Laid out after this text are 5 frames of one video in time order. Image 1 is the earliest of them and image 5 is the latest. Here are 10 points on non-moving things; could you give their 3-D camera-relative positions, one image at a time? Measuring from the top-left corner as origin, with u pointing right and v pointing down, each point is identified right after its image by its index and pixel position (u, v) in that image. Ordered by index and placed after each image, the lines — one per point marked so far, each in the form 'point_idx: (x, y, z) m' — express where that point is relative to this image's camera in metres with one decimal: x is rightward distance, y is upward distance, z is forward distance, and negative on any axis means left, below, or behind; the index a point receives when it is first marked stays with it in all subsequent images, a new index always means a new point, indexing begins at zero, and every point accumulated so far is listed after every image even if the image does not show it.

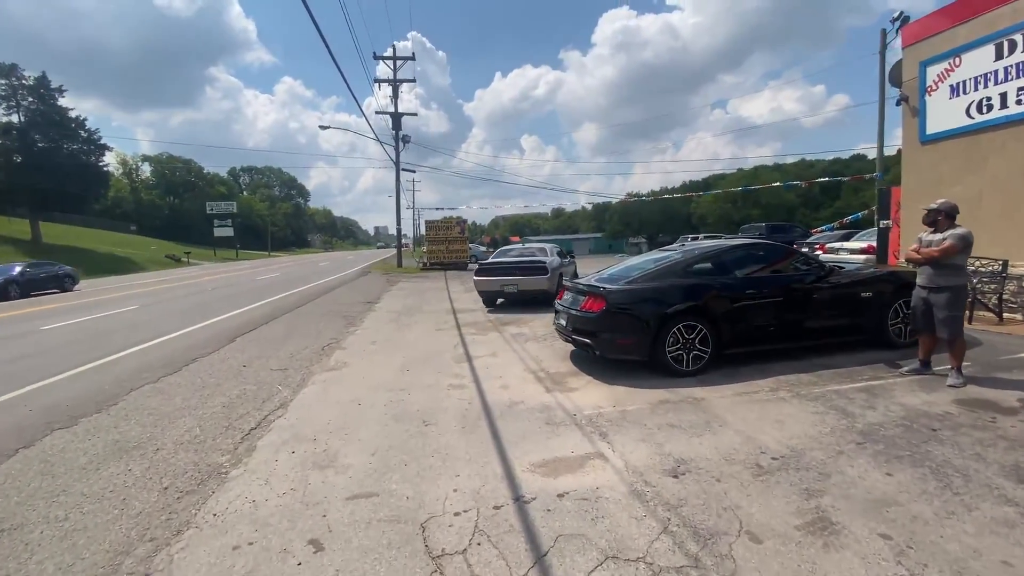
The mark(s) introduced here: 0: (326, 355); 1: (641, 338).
0: (-3.4, -1.2, +8.6) m
1: (+1.7, -0.7, +6.2) m
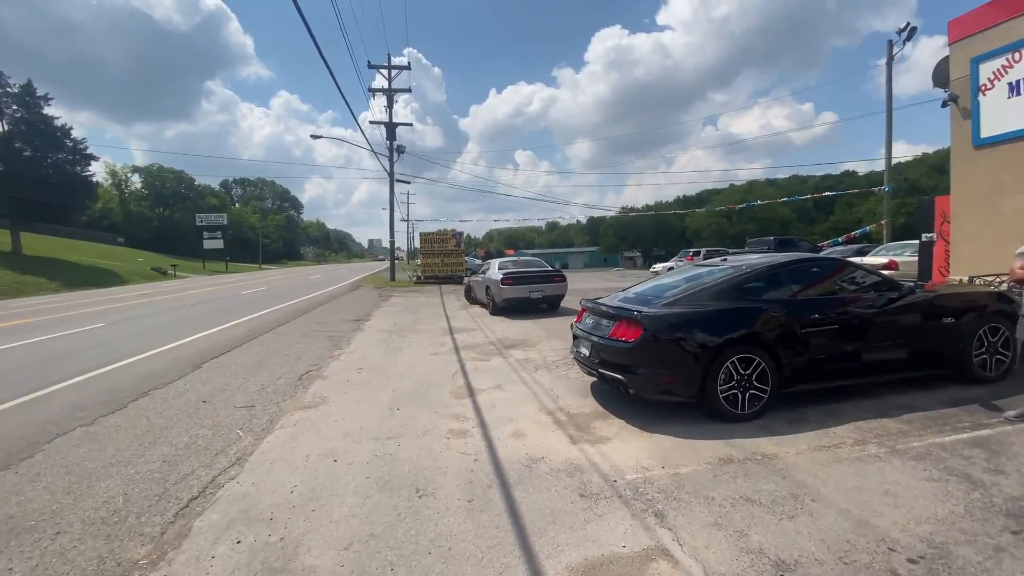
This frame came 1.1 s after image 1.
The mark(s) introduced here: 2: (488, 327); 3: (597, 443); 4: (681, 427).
0: (-3.2, -1.5, +7.3) m
1: (+1.8, -0.9, +5.1) m
2: (-0.7, -1.0, +12.8) m
3: (+0.8, -1.5, +4.8) m
4: (+1.8, -1.5, +5.1) m
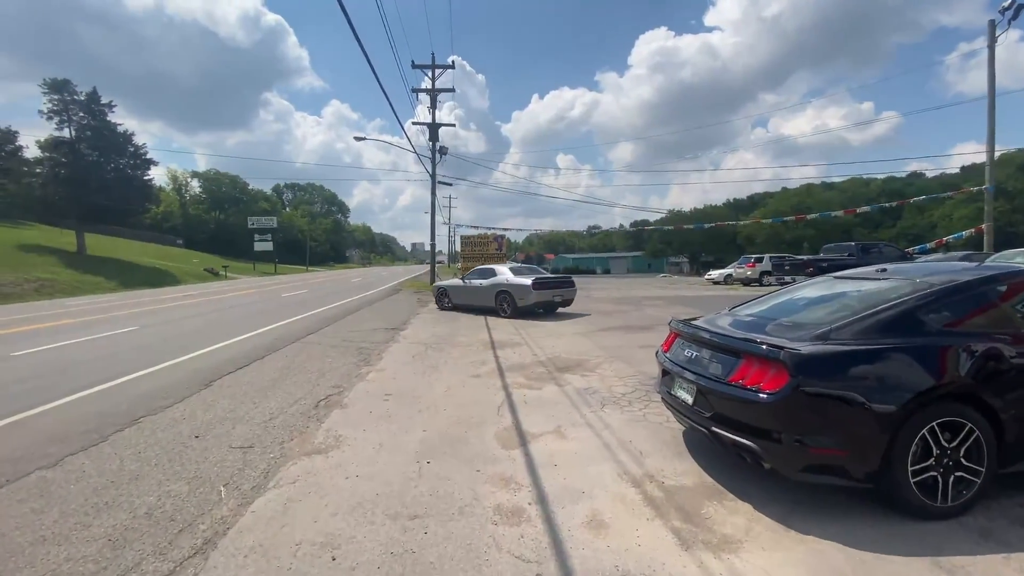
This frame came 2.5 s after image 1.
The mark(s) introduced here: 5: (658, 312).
0: (-2.5, -1.7, +6.0) m
1: (+2.4, -1.1, +3.3) m
2: (+0.5, -1.2, +11.2) m
3: (+1.4, -1.7, +3.1) m
4: (+2.3, -1.6, +3.3) m
5: (+4.7, -0.8, +15.6) m
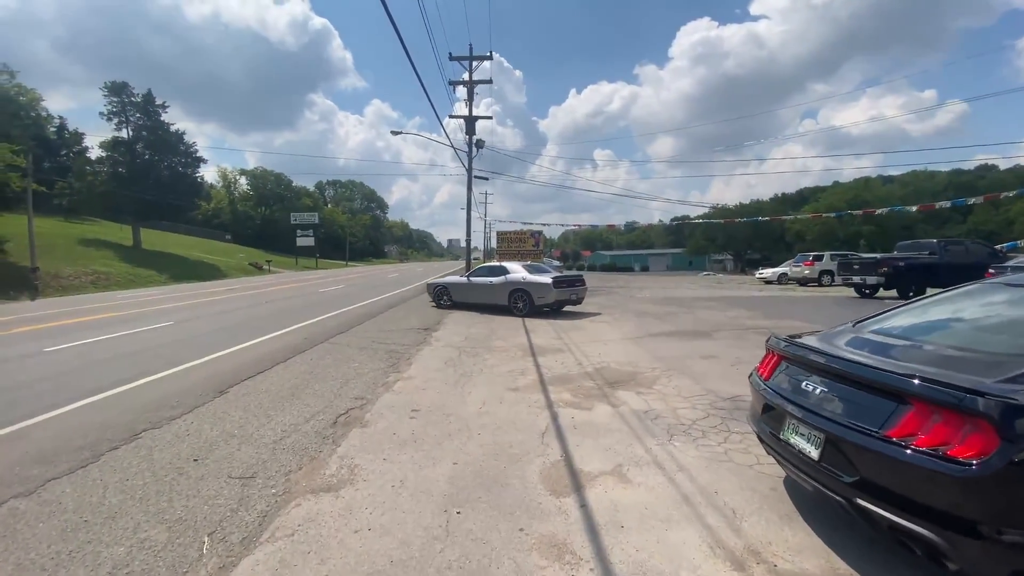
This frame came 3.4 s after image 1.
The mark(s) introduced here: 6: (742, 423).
0: (-2.0, -1.7, +5.2) m
1: (+2.7, -1.2, +2.1) m
2: (+1.4, -1.2, +10.1) m
3: (+1.6, -1.8, +2.0) m
4: (+2.6, -1.7, +2.1) m
5: (+5.9, -0.8, +14.2) m
6: (+2.7, -1.6, +5.5) m
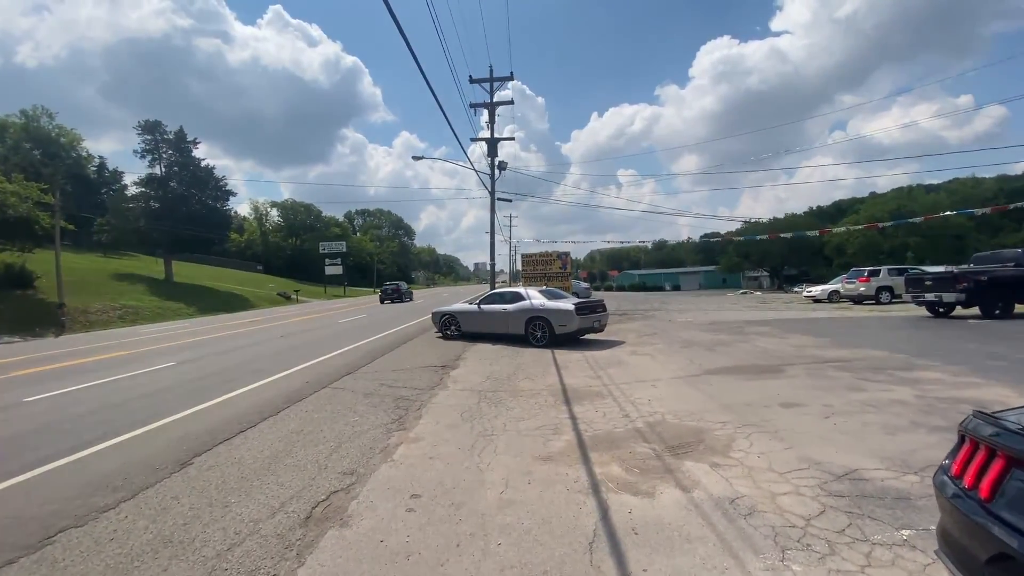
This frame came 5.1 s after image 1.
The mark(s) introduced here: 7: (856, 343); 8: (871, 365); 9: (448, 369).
0: (-1.7, -2.1, +3.7) m
1: (+2.8, -1.3, +0.4) m
2: (+1.9, -1.8, +8.5) m
3: (+1.7, -2.0, +0.3) m
4: (+2.7, -1.9, +0.4) m
5: (+6.7, -1.4, +12.3) m
6: (+2.9, -1.9, +3.8) m
7: (+8.7, -1.4, +12.1) m
8: (+7.0, -1.5, +9.3) m
9: (-1.4, -1.8, +10.9) m
